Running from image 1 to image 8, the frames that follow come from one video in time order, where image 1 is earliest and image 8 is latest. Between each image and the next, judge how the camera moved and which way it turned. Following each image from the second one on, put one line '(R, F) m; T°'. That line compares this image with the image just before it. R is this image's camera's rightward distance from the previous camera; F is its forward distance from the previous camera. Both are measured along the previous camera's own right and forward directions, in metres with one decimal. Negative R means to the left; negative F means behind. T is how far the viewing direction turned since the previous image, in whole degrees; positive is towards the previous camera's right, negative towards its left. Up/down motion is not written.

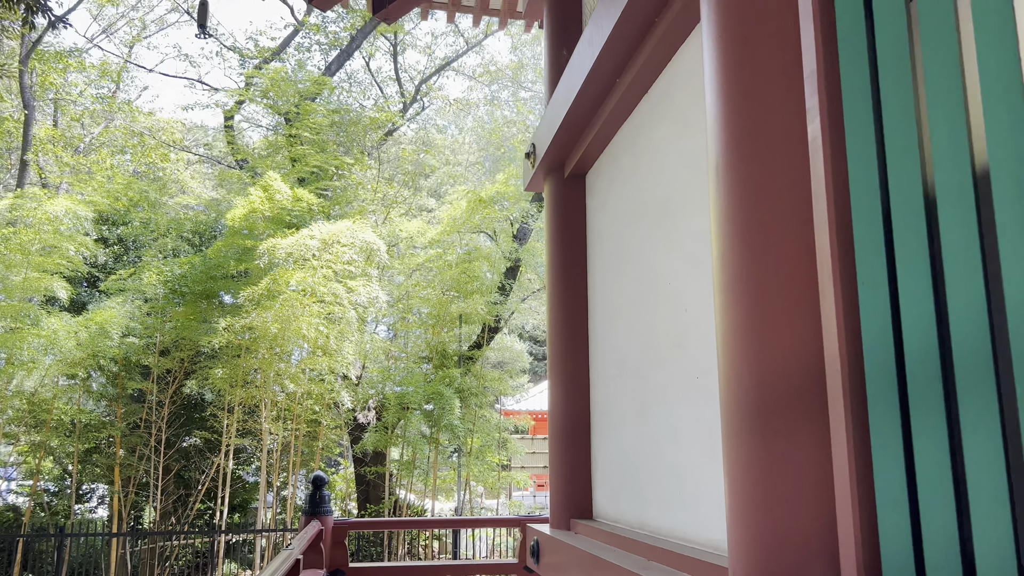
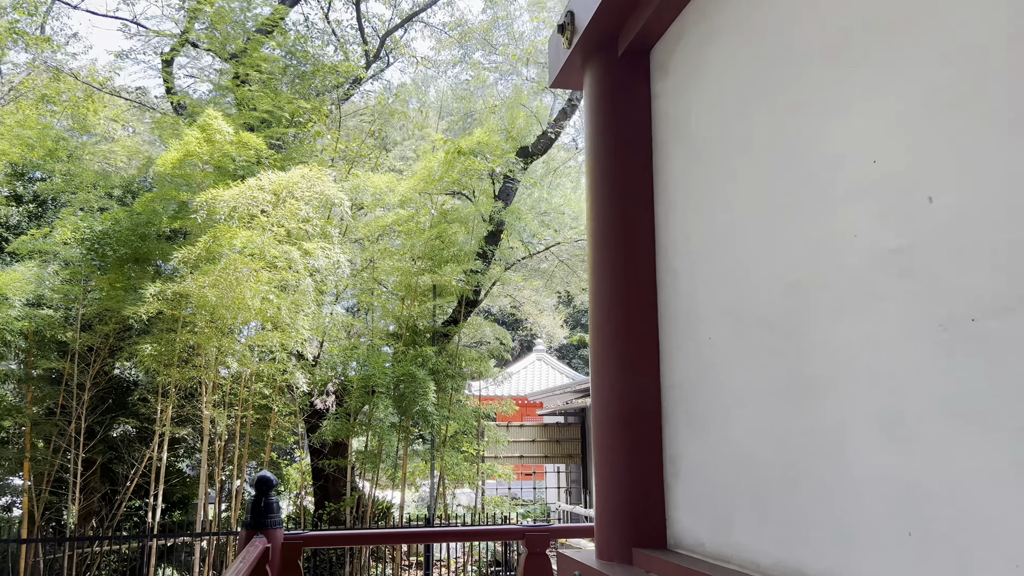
(-0.2, +0.9) m; +3°
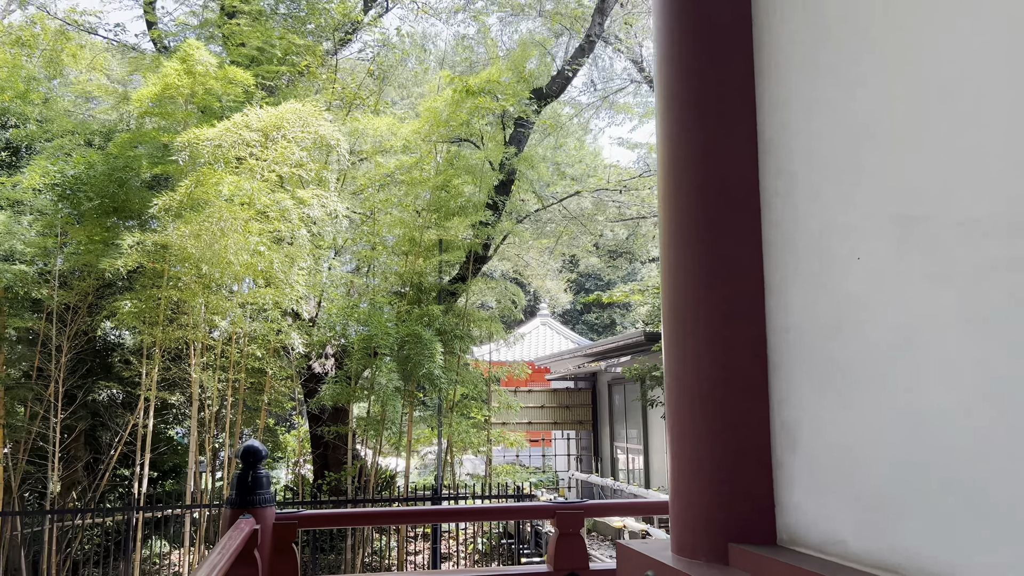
(-0.1, +0.5) m; 0°
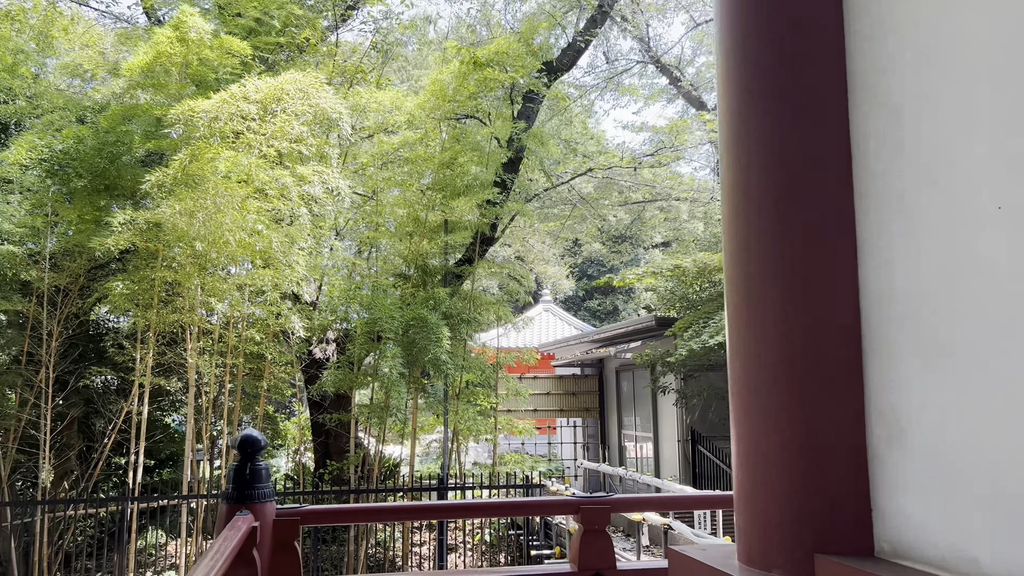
(-0.1, +0.2) m; 0°
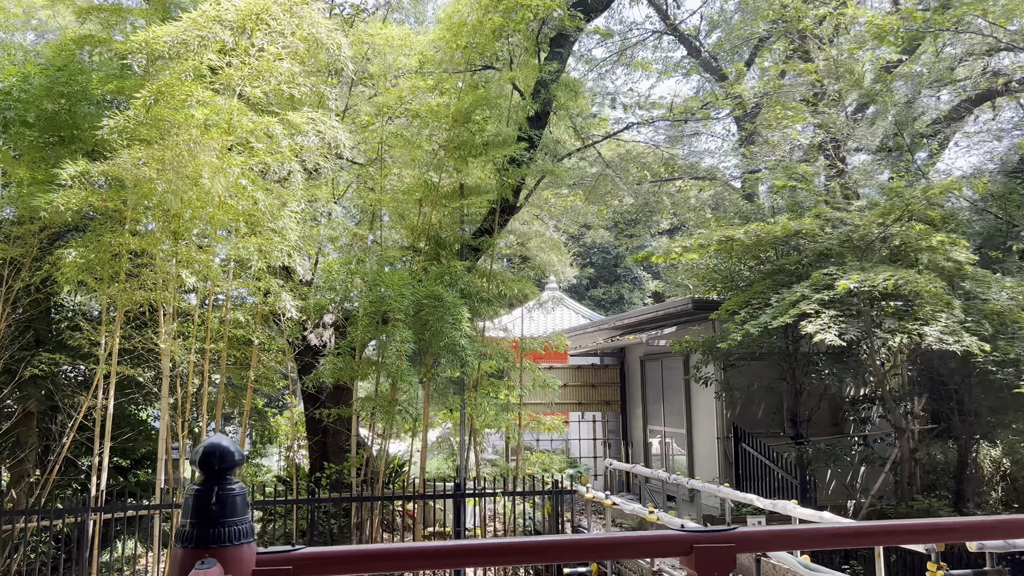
(-0.2, +0.8) m; 0°
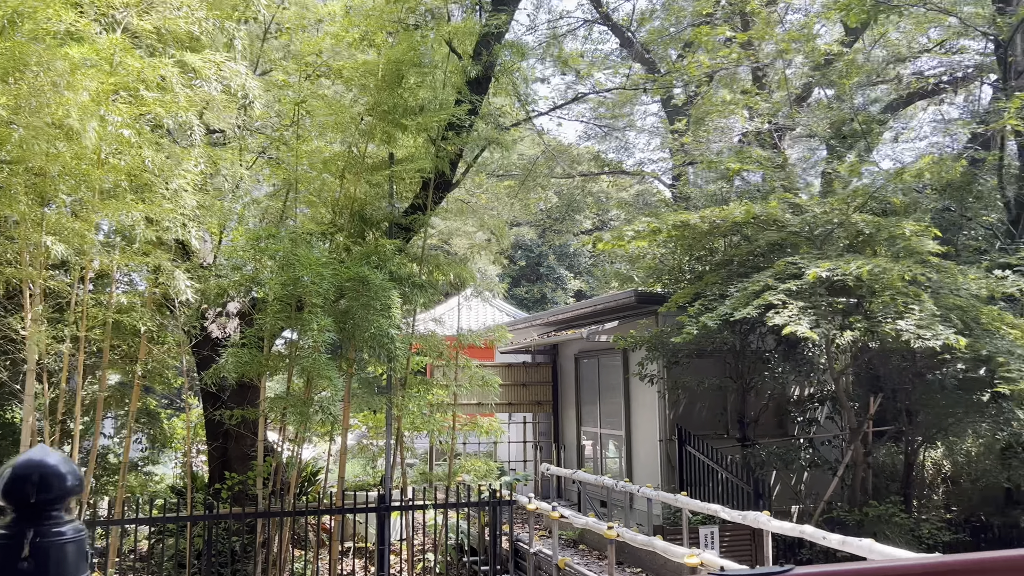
(-0.1, +0.6) m; +6°
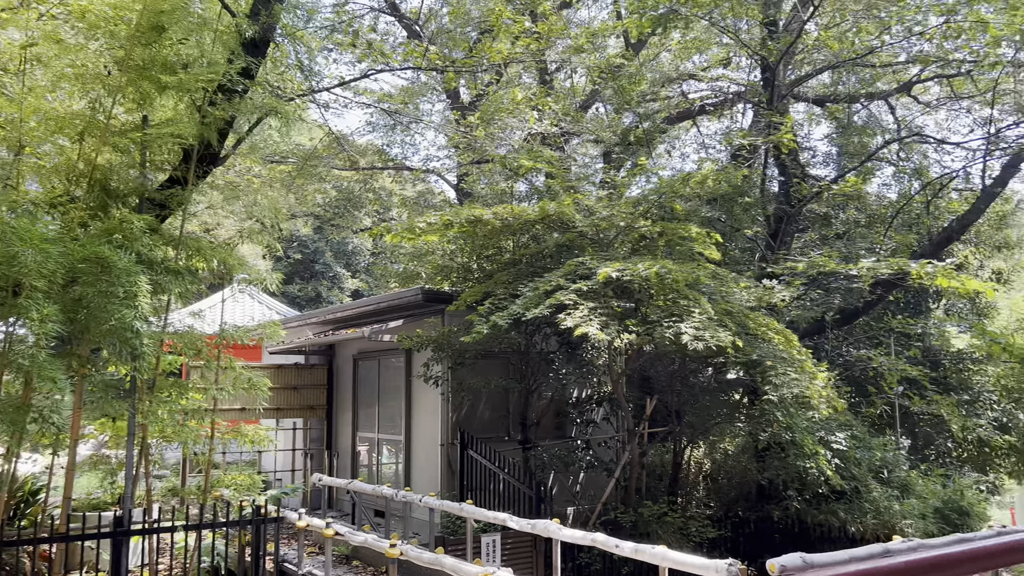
(0.0, +0.3) m; +16°
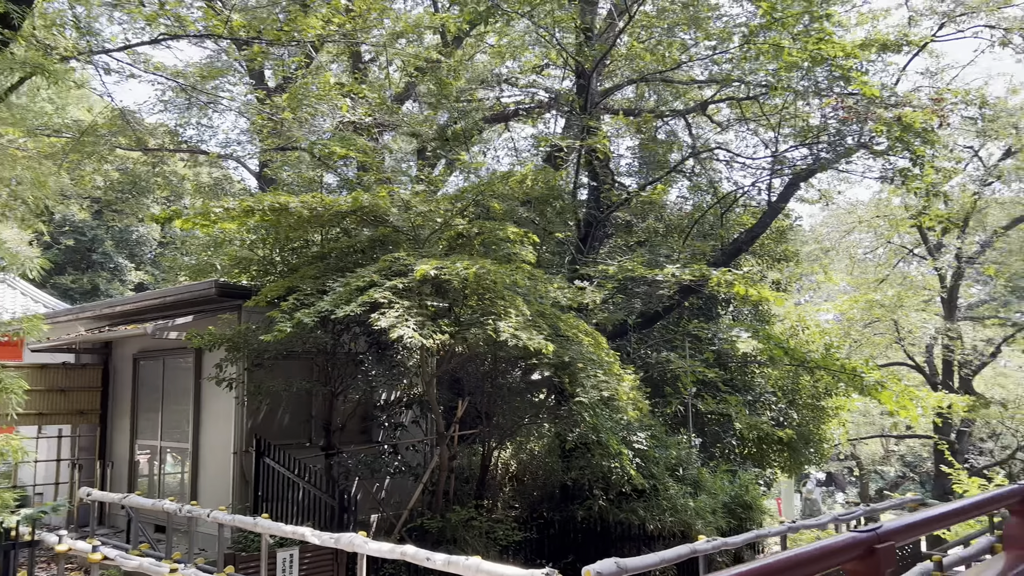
(0.0, +0.2) m; +14°
